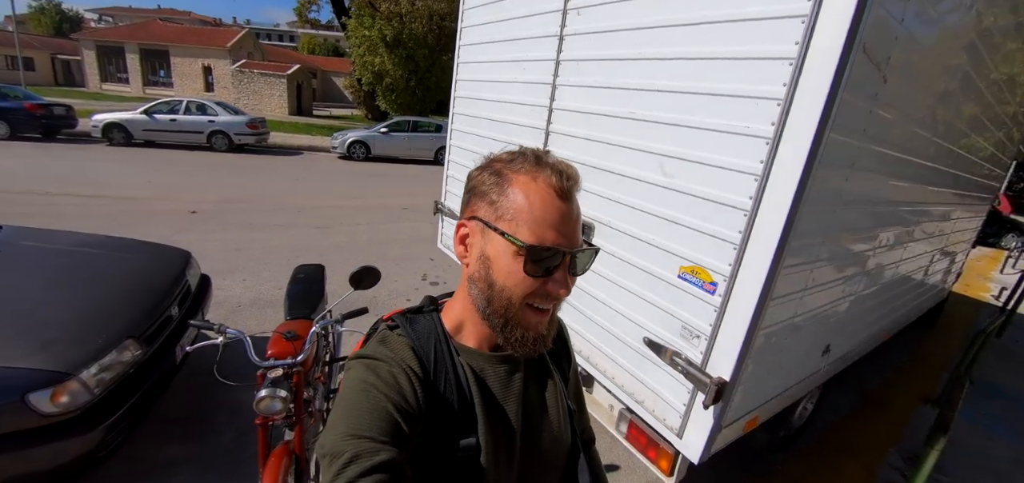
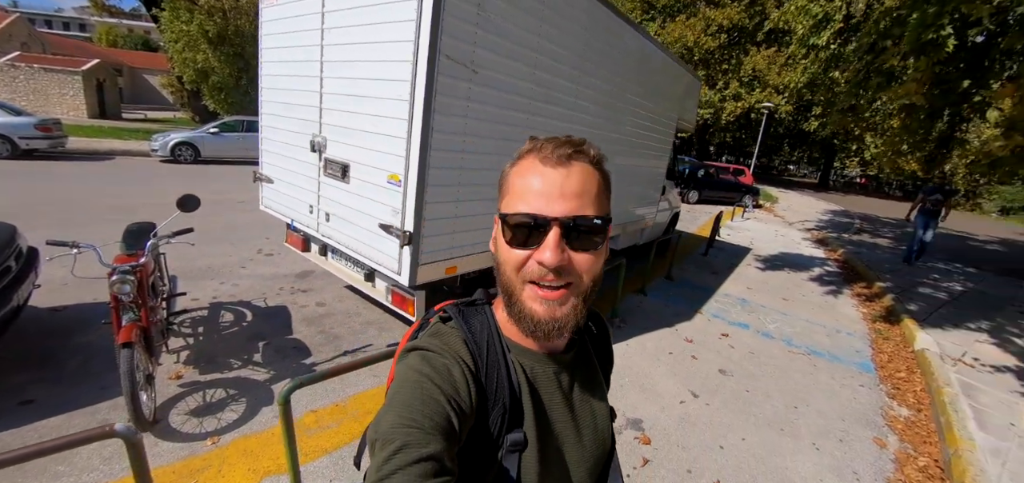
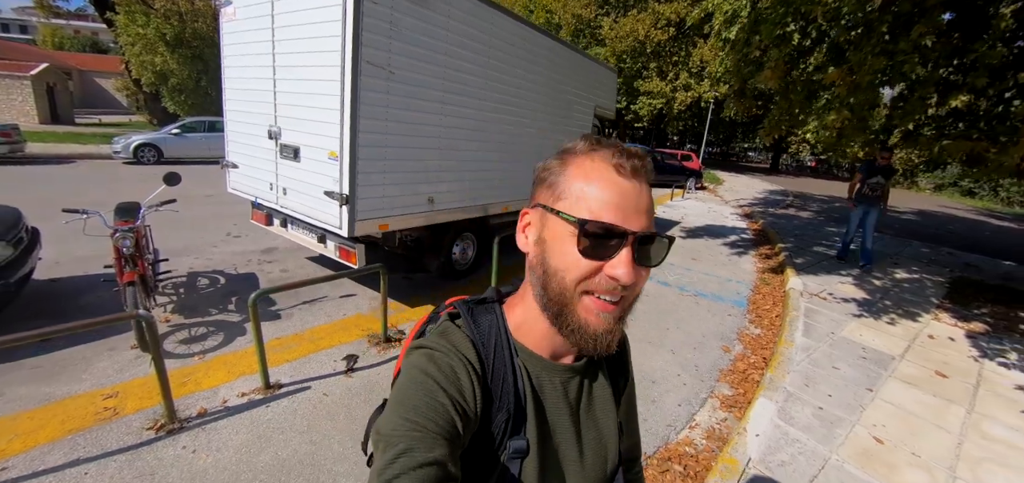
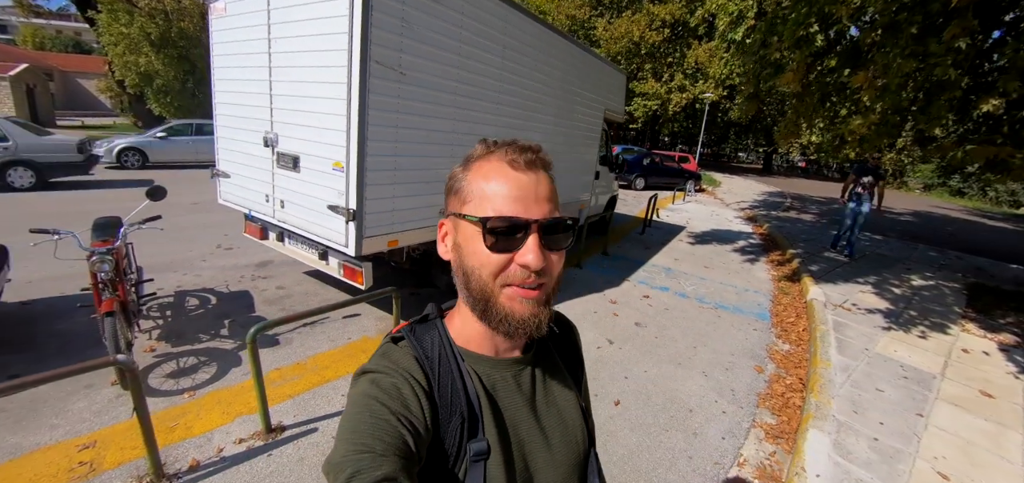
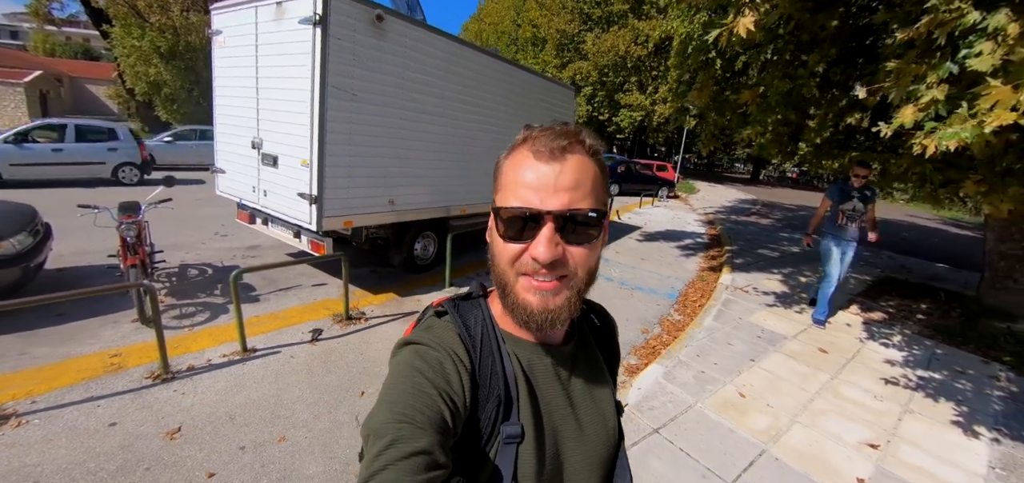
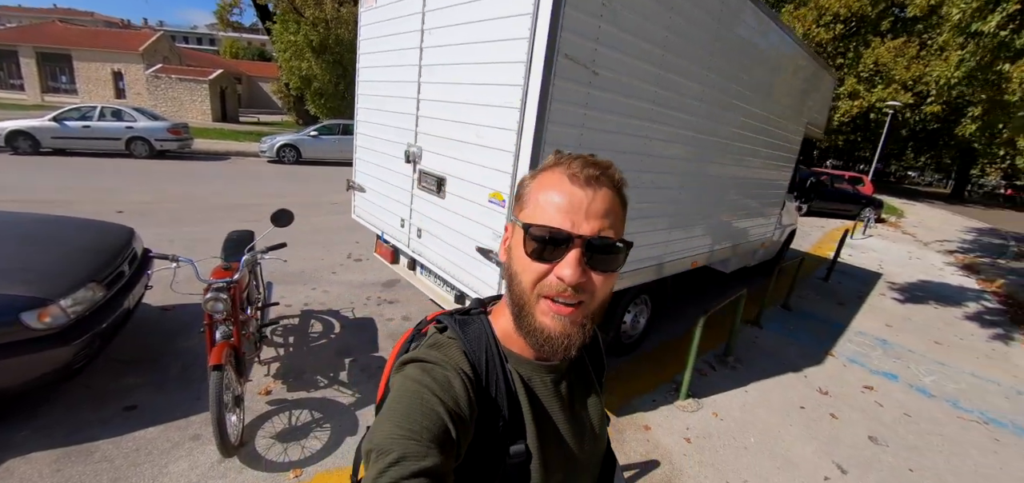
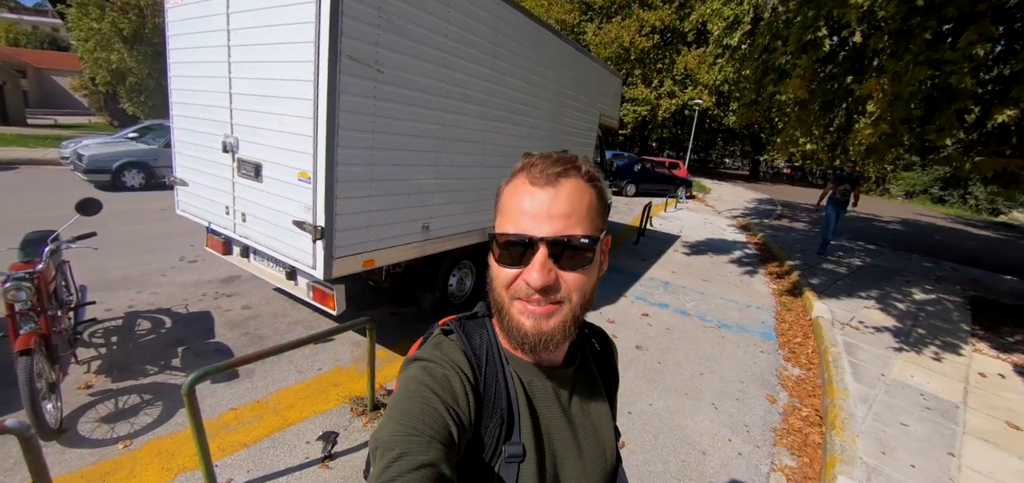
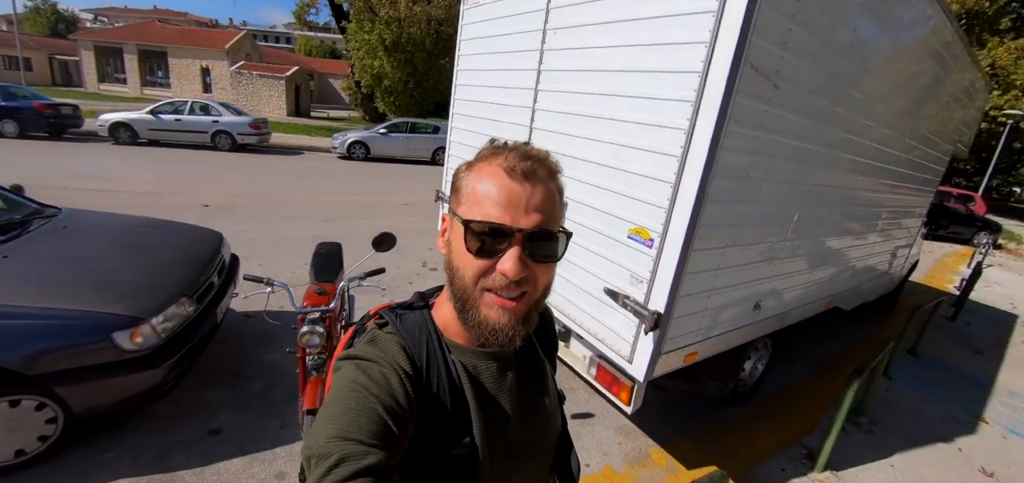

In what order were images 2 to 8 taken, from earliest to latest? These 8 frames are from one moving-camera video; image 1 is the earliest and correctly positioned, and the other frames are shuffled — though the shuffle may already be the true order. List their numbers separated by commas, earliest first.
8, 6, 2, 7, 4, 3, 5
